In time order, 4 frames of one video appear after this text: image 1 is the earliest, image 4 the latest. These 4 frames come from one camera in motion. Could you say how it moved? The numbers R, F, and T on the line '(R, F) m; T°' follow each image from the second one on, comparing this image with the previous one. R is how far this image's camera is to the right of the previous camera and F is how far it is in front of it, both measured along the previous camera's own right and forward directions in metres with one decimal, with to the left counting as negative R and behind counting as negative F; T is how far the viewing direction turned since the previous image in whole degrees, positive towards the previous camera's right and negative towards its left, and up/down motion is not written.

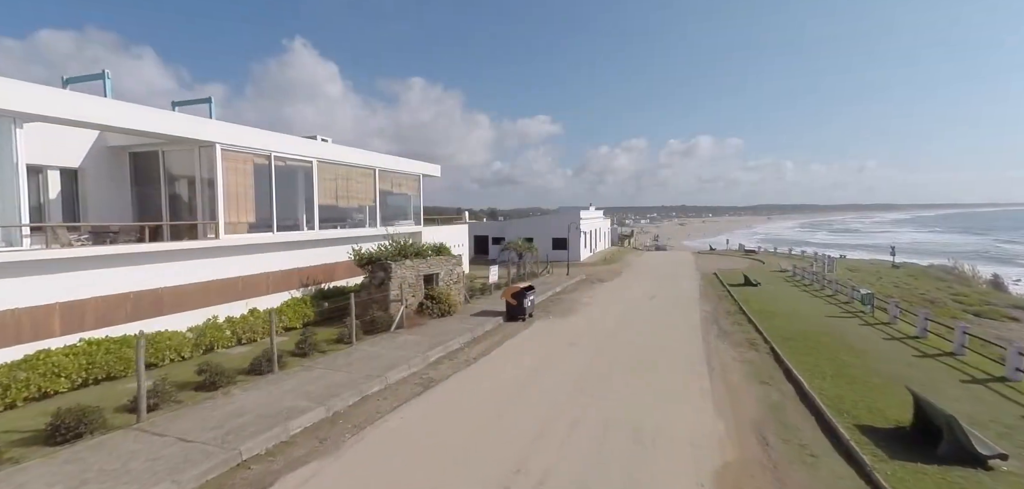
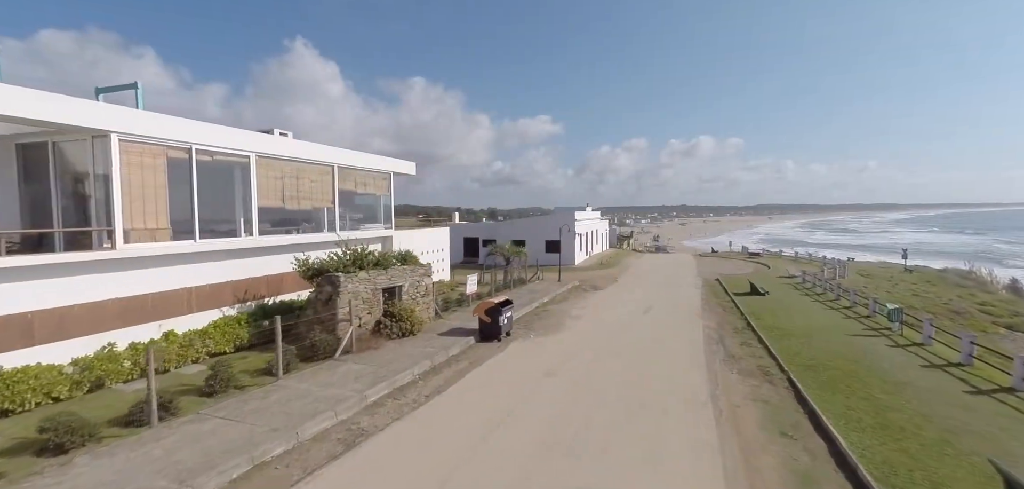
(+0.8, +2.3) m; 0°
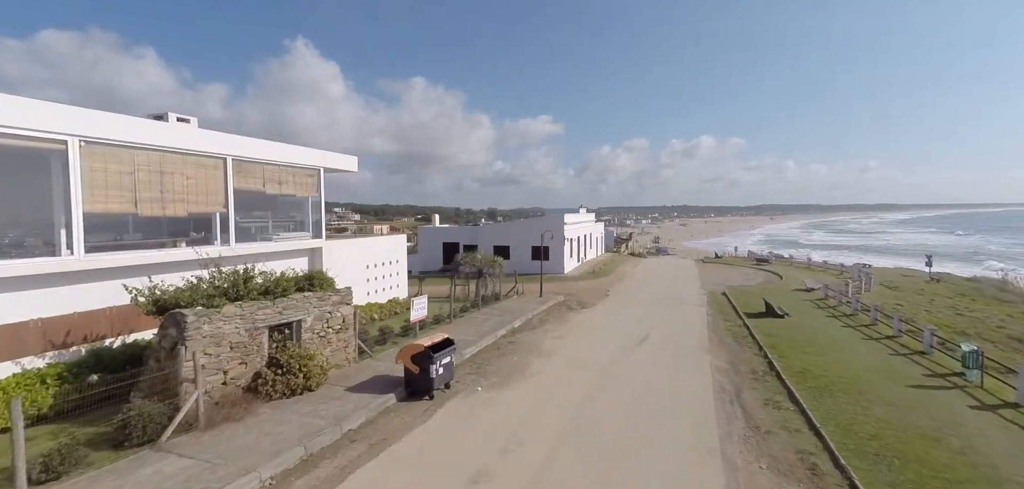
(+1.4, +4.0) m; 0°
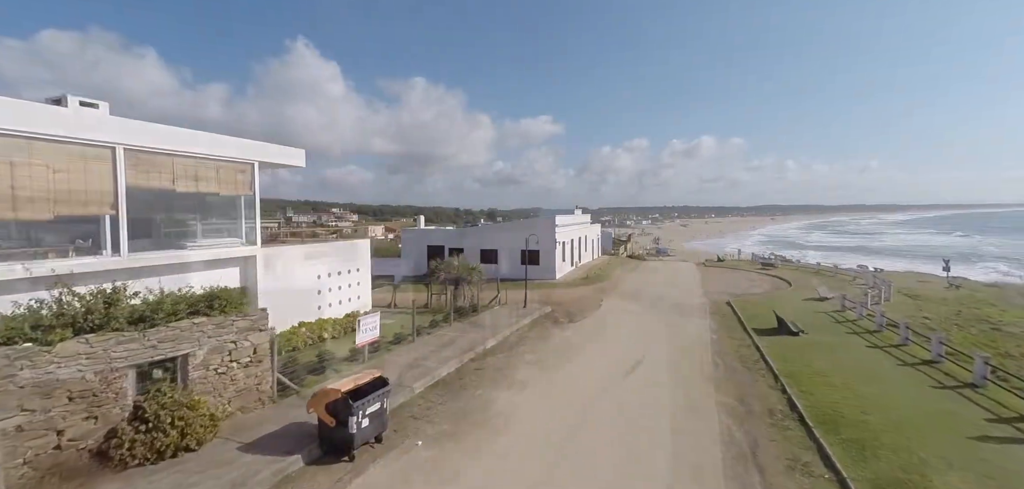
(+0.9, +2.5) m; 0°
